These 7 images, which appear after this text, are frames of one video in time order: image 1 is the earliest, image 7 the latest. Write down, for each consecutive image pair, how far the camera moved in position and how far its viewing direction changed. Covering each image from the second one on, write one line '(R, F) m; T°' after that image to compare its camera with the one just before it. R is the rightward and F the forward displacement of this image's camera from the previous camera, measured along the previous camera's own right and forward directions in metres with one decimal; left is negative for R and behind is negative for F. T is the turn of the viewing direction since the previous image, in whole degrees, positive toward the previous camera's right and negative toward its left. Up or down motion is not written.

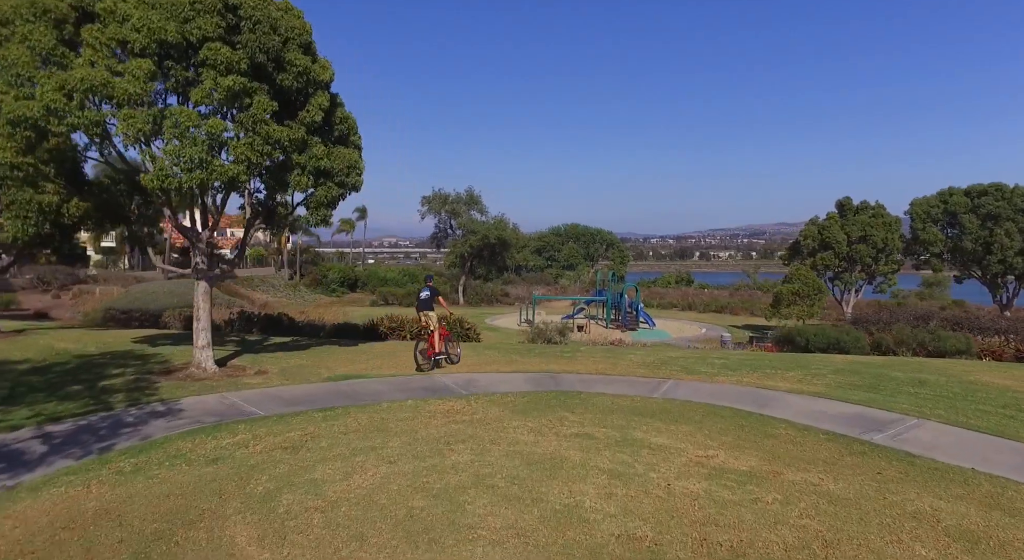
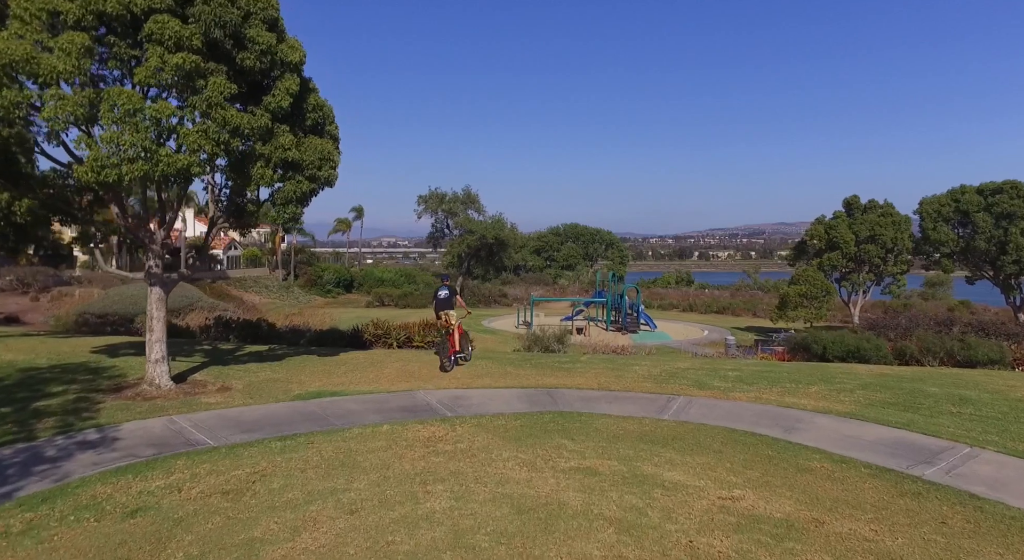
(+0.1, +0.7) m; 0°
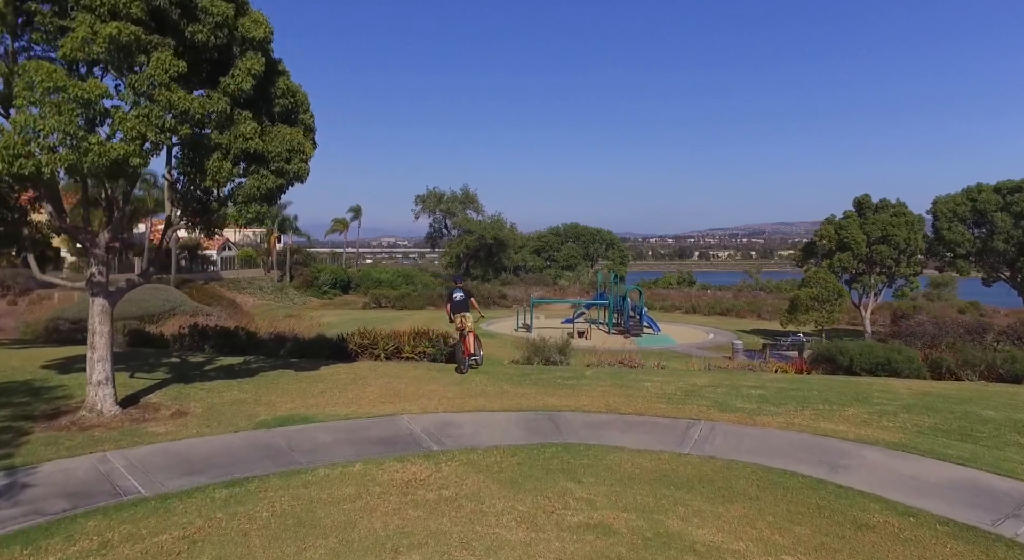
(0.0, +0.7) m; 0°
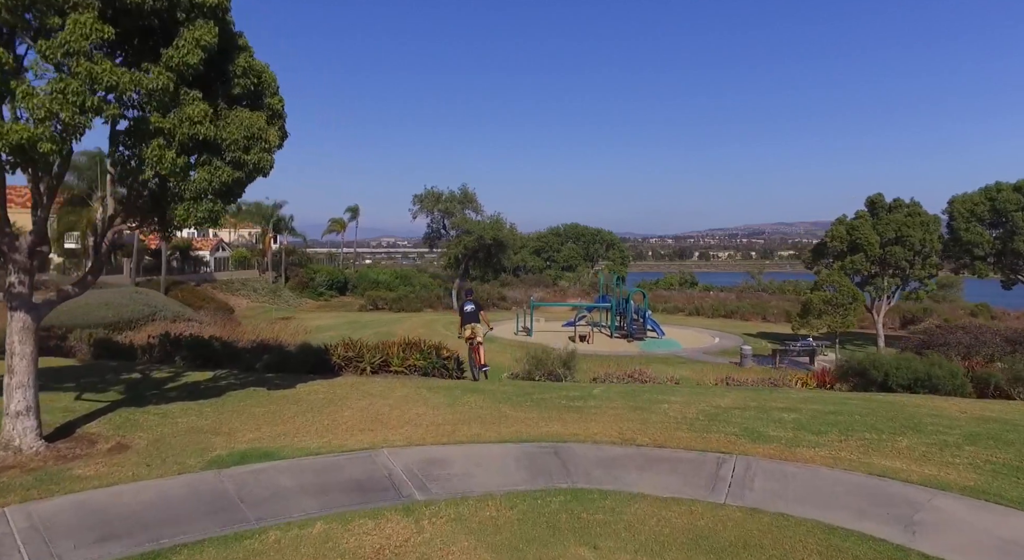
(0.0, +0.8) m; 0°
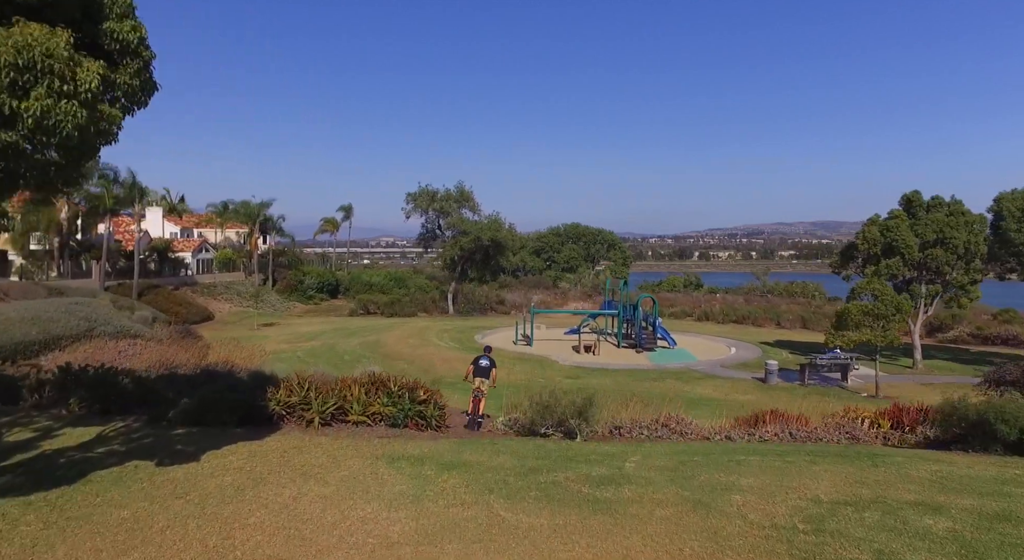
(0.0, +1.9) m; 0°
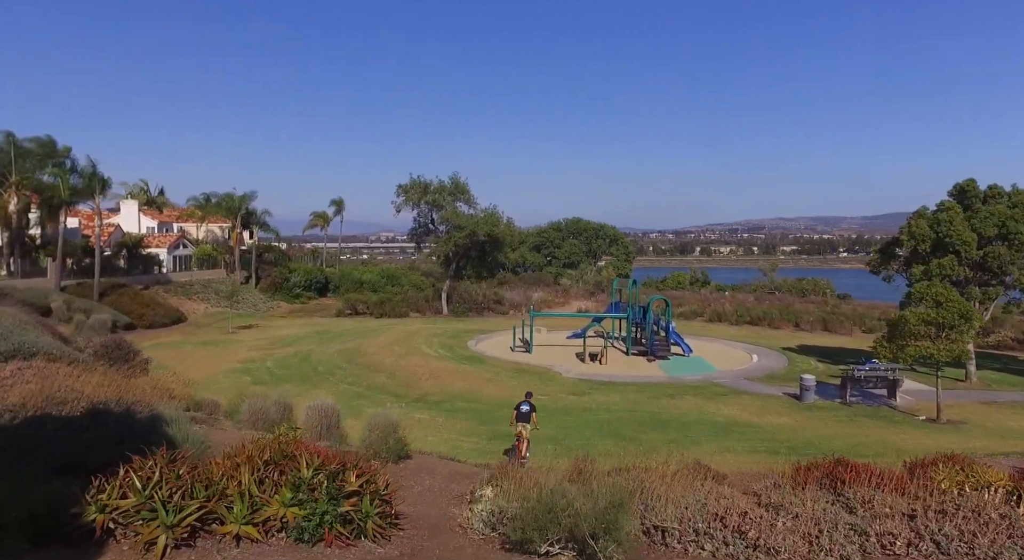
(+0.1, +2.3) m; 0°
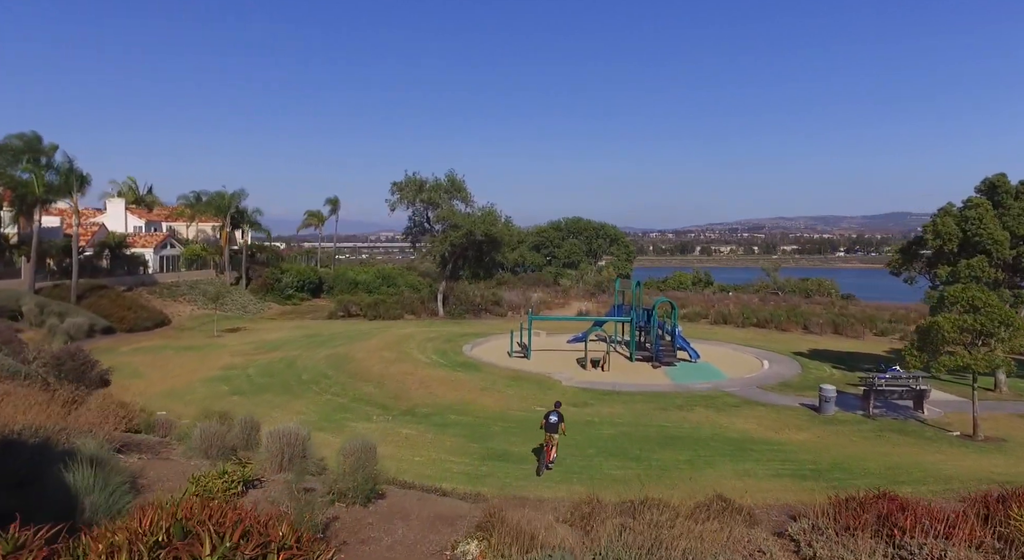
(+0.1, +1.1) m; 0°
